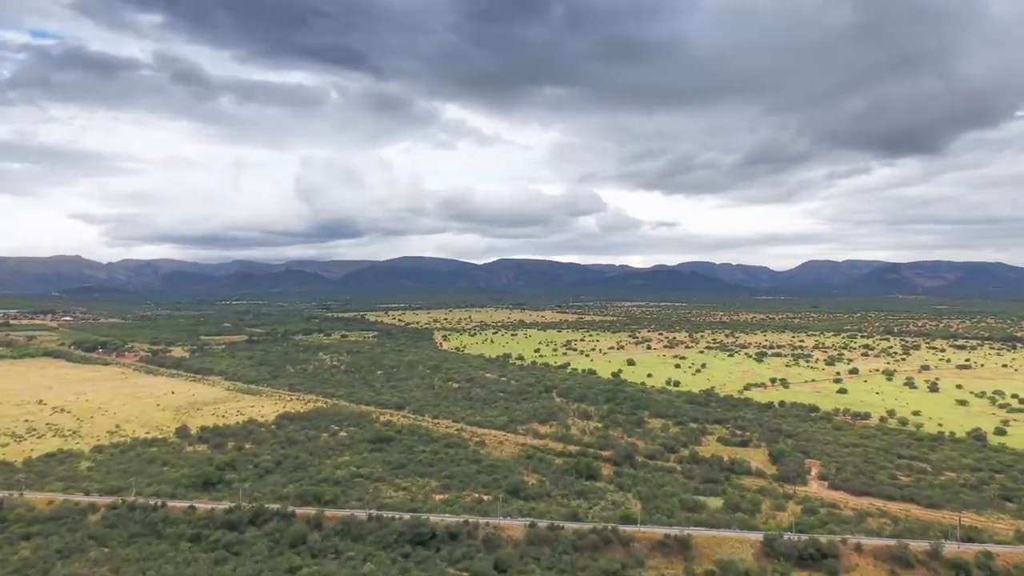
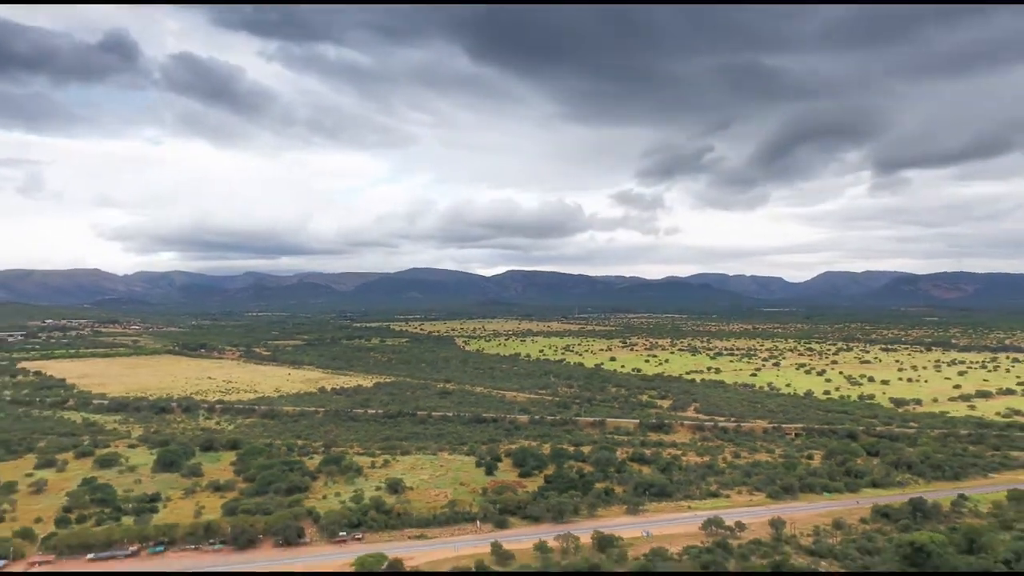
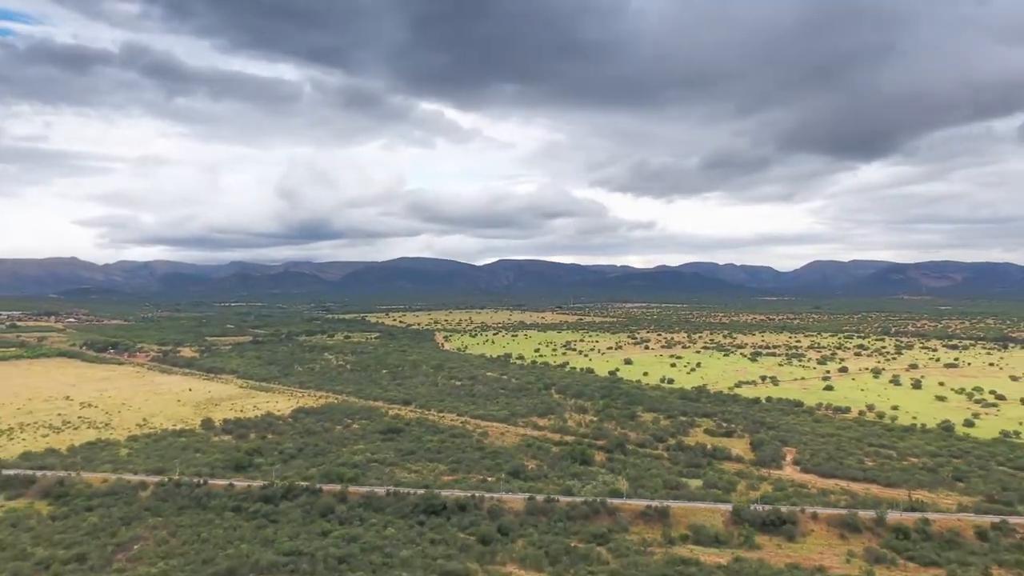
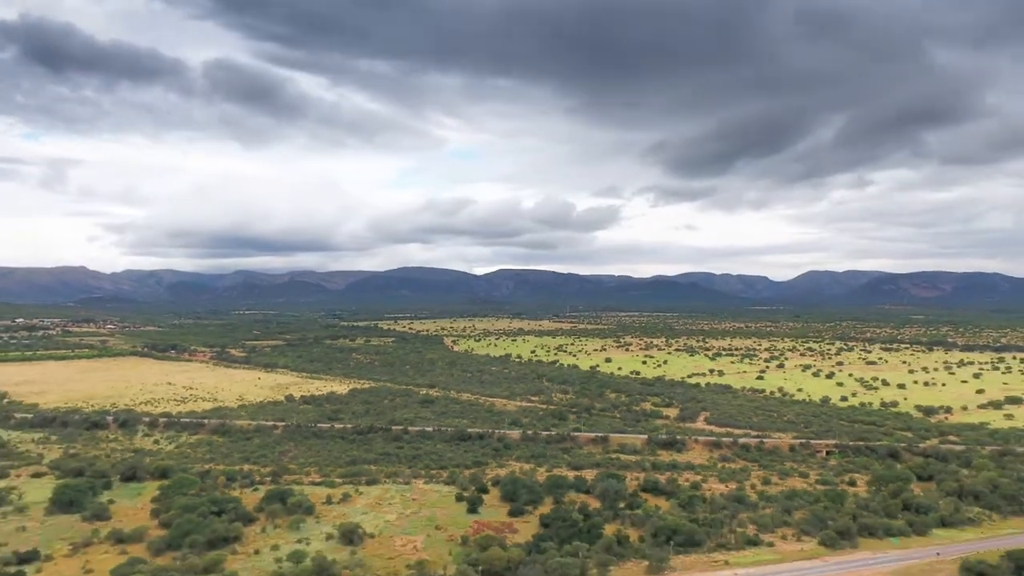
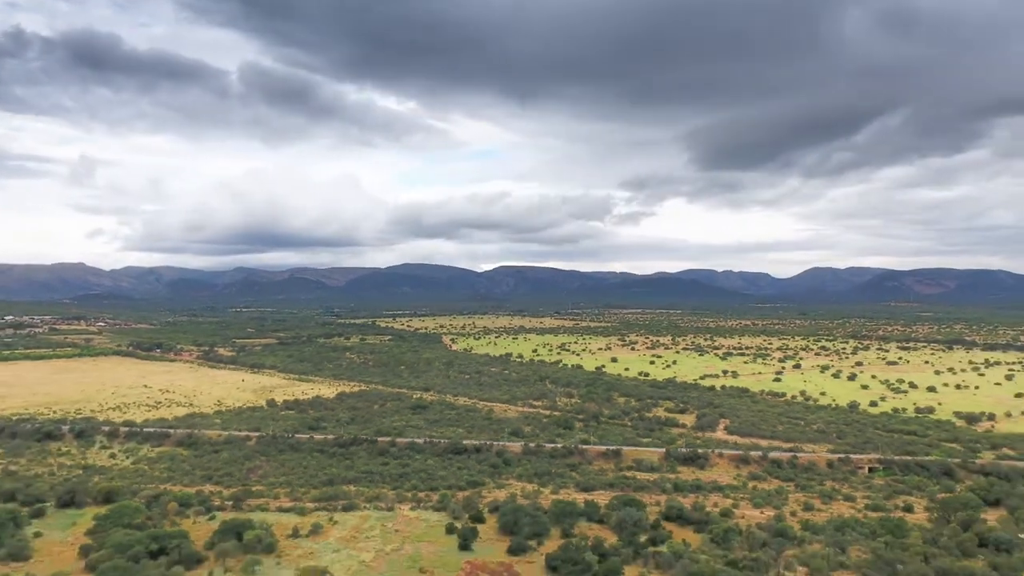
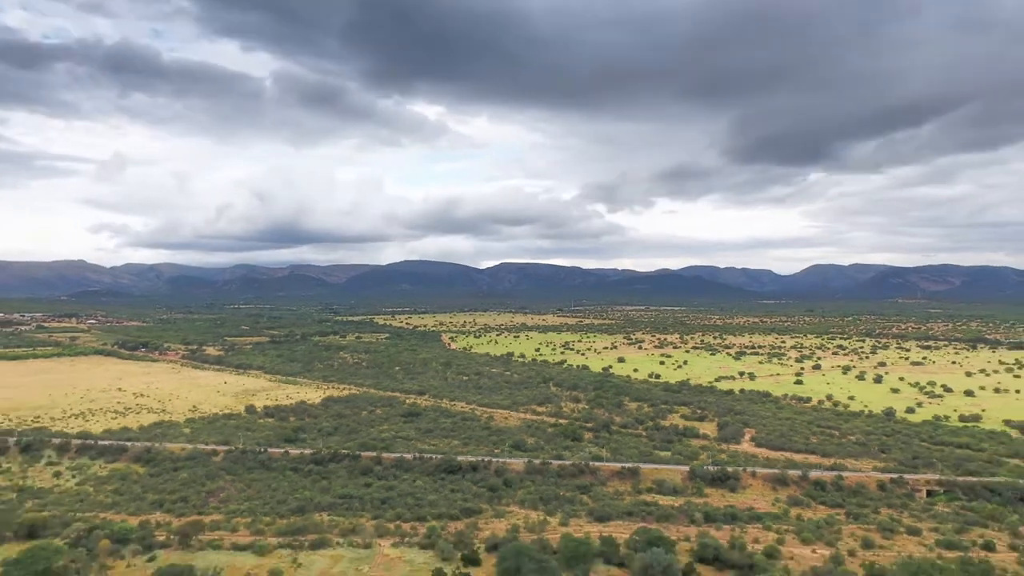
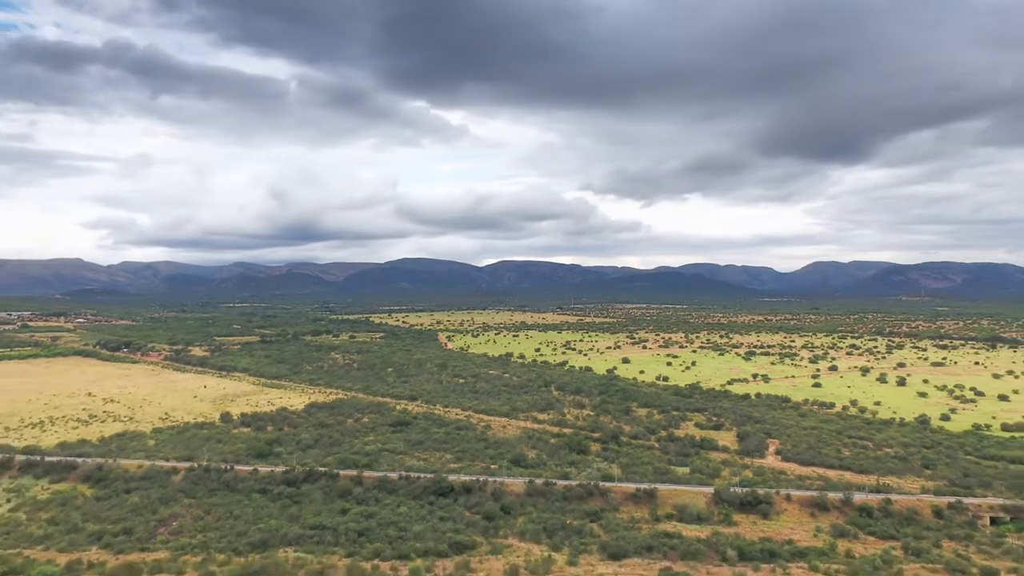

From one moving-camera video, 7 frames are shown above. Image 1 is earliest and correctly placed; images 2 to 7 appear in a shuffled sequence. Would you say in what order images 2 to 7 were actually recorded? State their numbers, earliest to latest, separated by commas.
3, 7, 6, 5, 4, 2
